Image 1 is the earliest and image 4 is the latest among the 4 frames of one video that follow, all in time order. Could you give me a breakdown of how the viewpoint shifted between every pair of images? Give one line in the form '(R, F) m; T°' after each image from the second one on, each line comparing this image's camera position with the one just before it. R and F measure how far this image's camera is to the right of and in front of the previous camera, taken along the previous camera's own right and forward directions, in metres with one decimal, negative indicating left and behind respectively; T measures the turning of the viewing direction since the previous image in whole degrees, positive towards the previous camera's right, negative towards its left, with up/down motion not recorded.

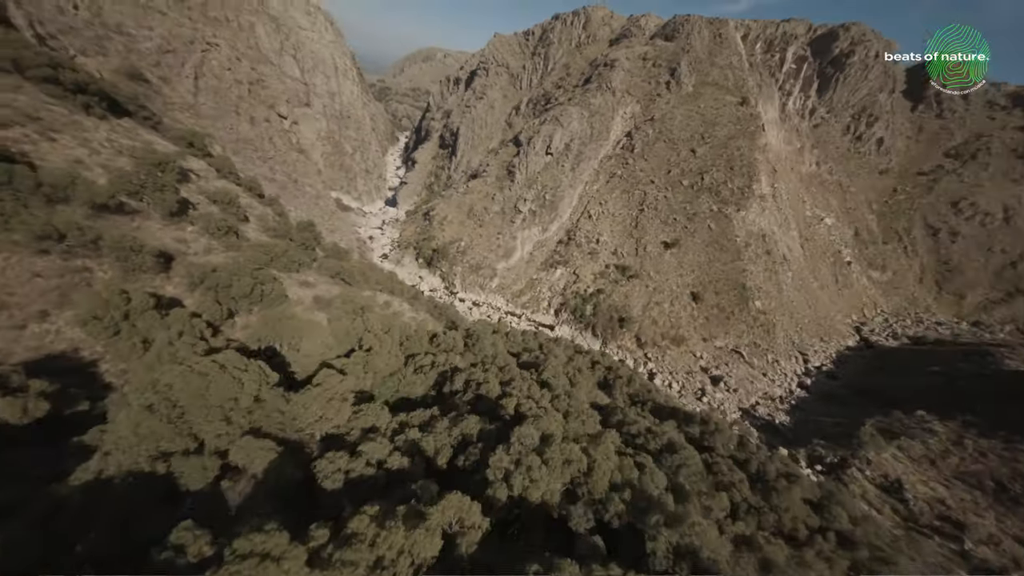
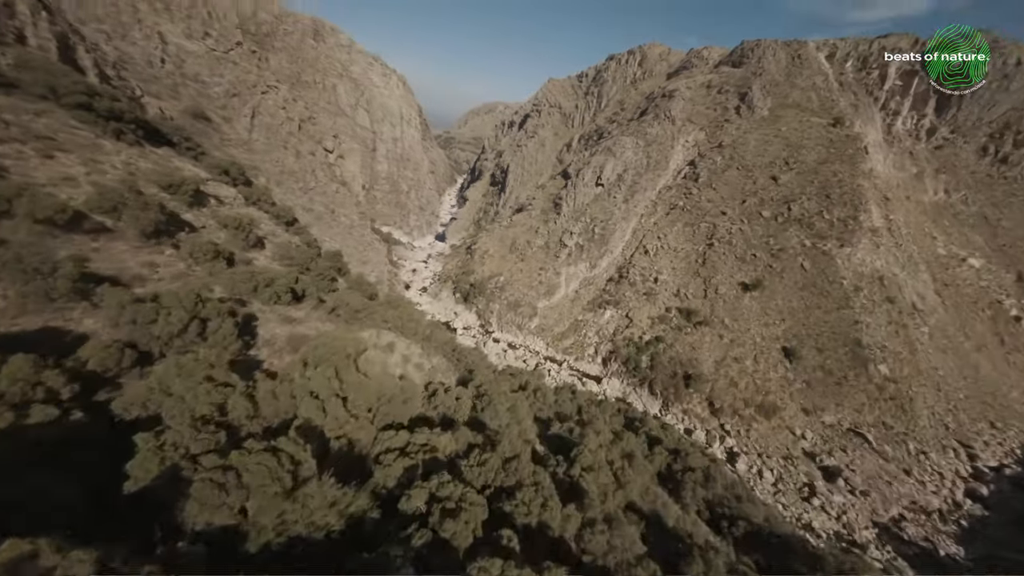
(+1.1, +4.6) m; -9°
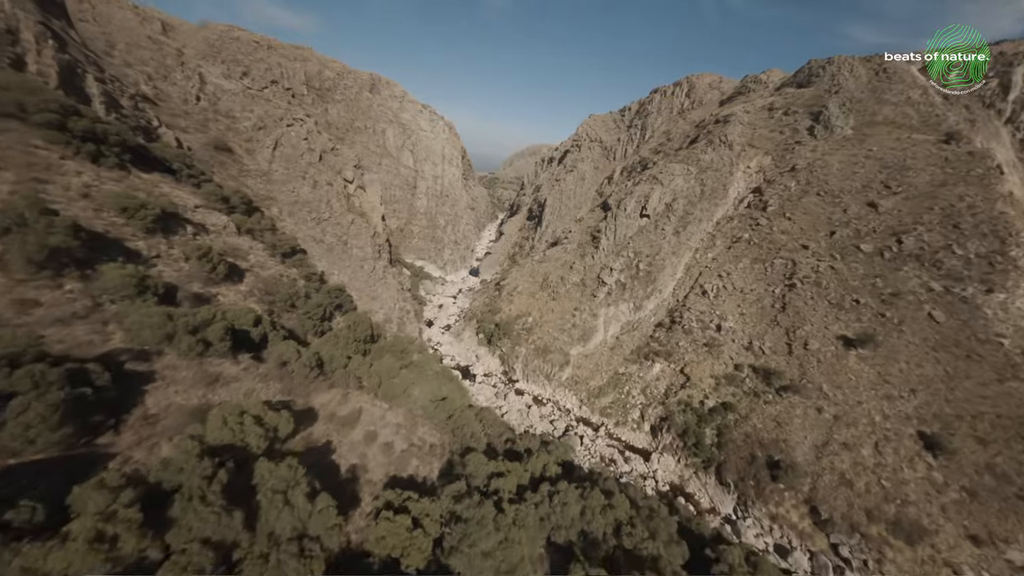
(+1.3, +5.1) m; -8°
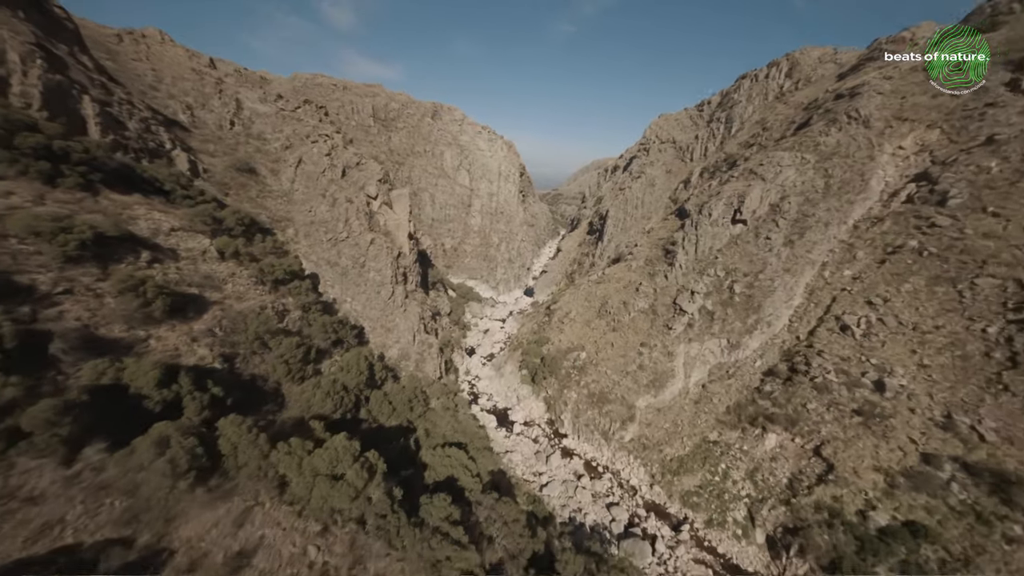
(+1.7, +6.7) m; -12°
